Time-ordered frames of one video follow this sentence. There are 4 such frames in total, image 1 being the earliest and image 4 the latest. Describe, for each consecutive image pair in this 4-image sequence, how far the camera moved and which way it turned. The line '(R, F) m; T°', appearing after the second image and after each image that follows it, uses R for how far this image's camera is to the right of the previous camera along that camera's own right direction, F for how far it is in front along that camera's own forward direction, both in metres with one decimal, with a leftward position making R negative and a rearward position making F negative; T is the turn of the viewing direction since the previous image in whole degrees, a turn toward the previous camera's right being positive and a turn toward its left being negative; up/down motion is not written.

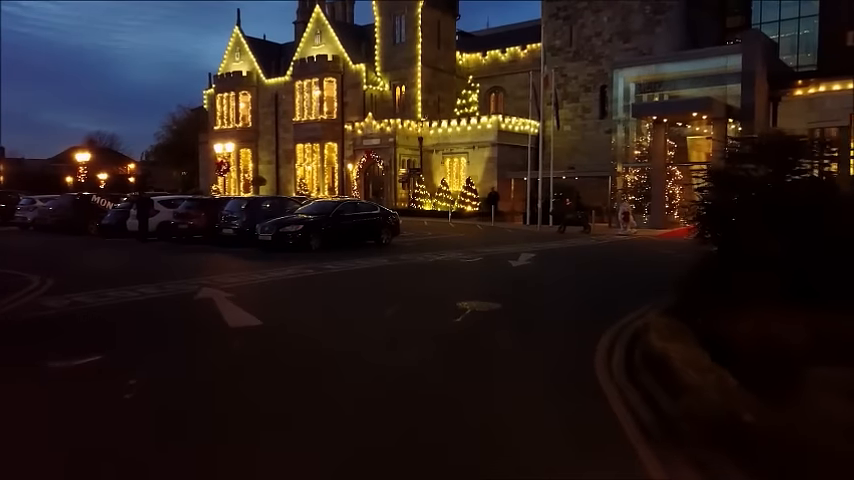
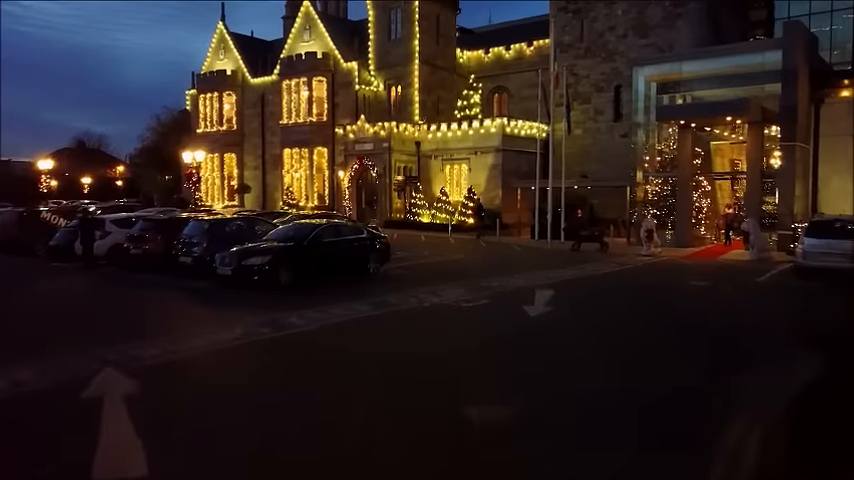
(+0.1, +3.1) m; 0°
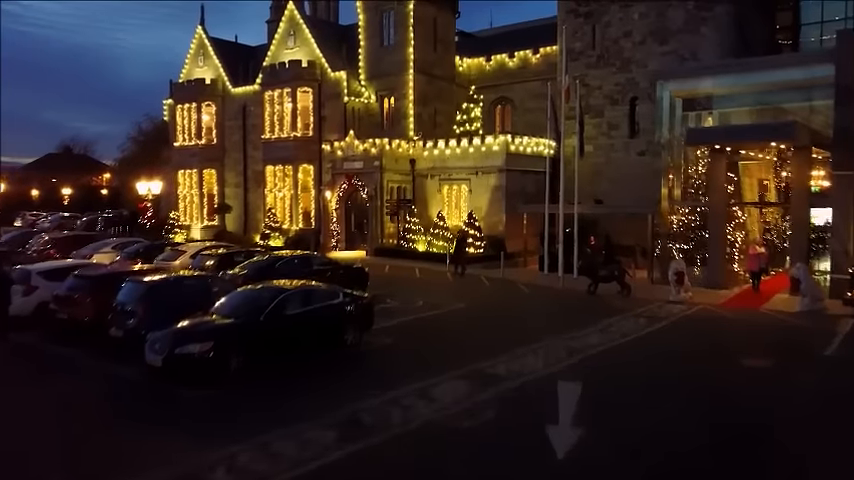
(+0.2, +3.3) m; 0°
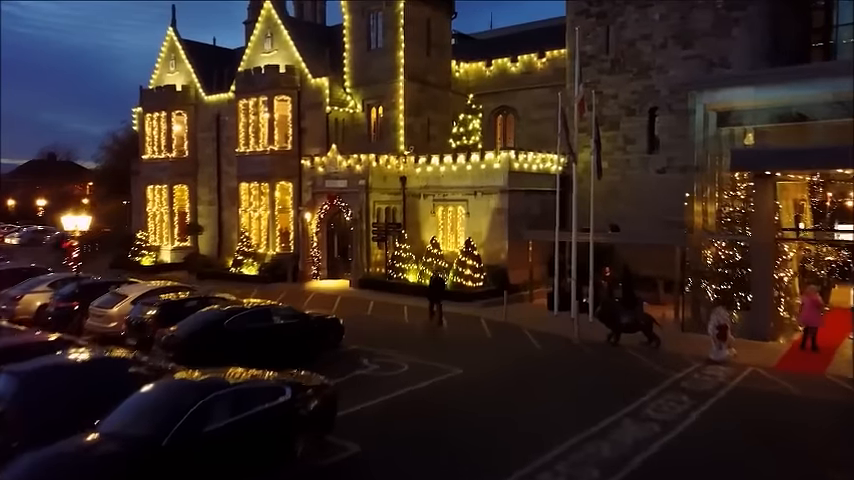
(+0.2, +3.6) m; 0°
